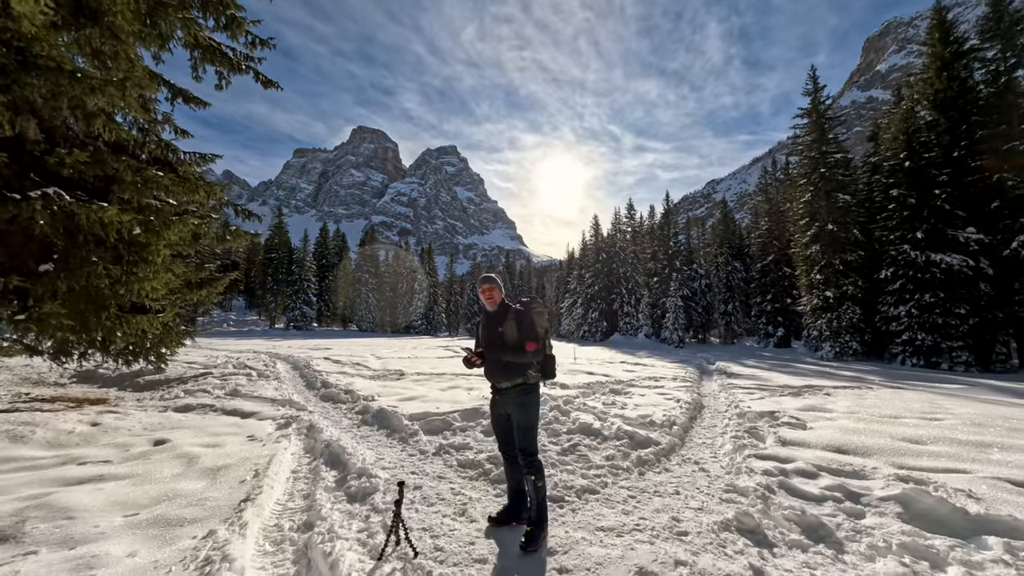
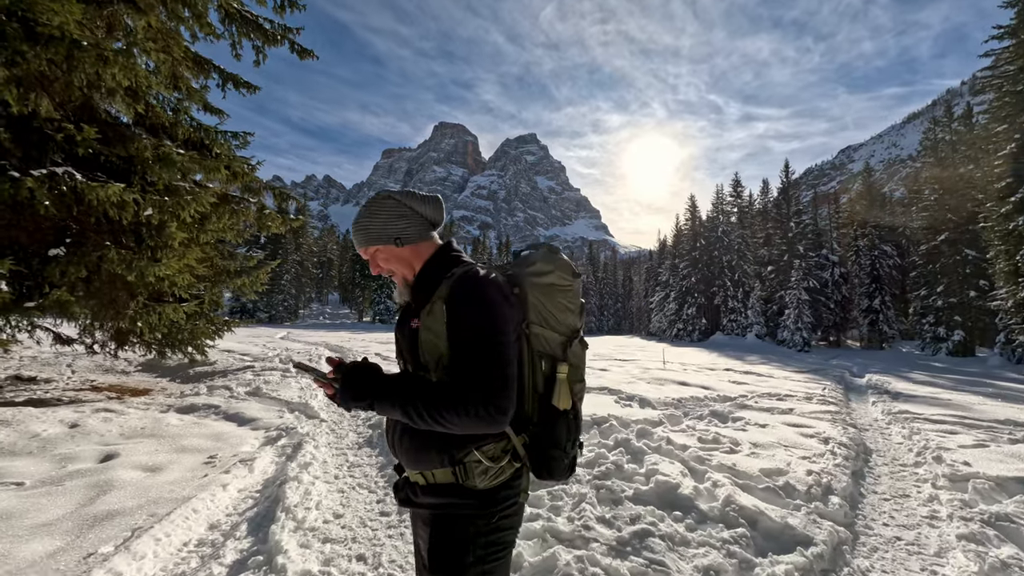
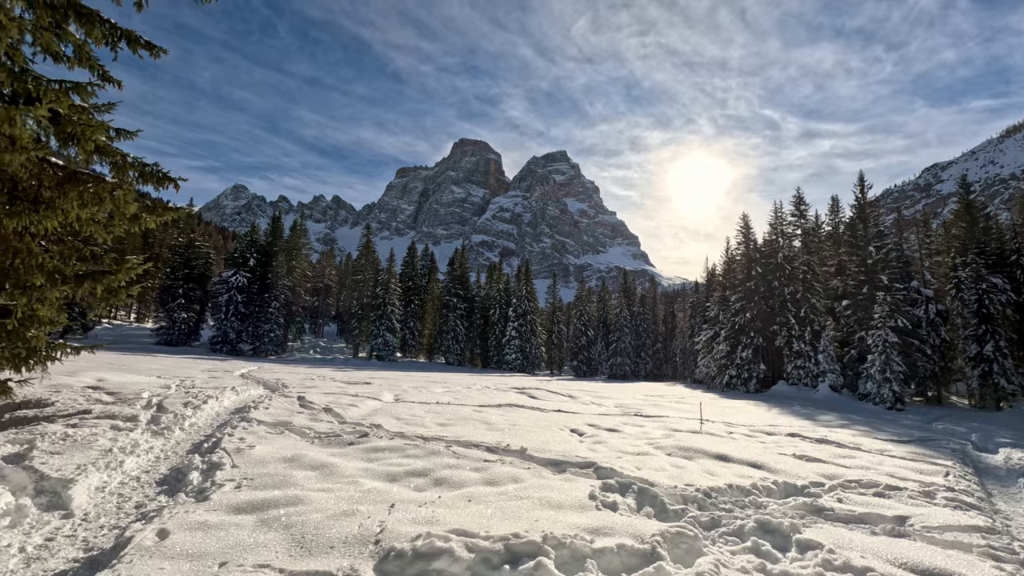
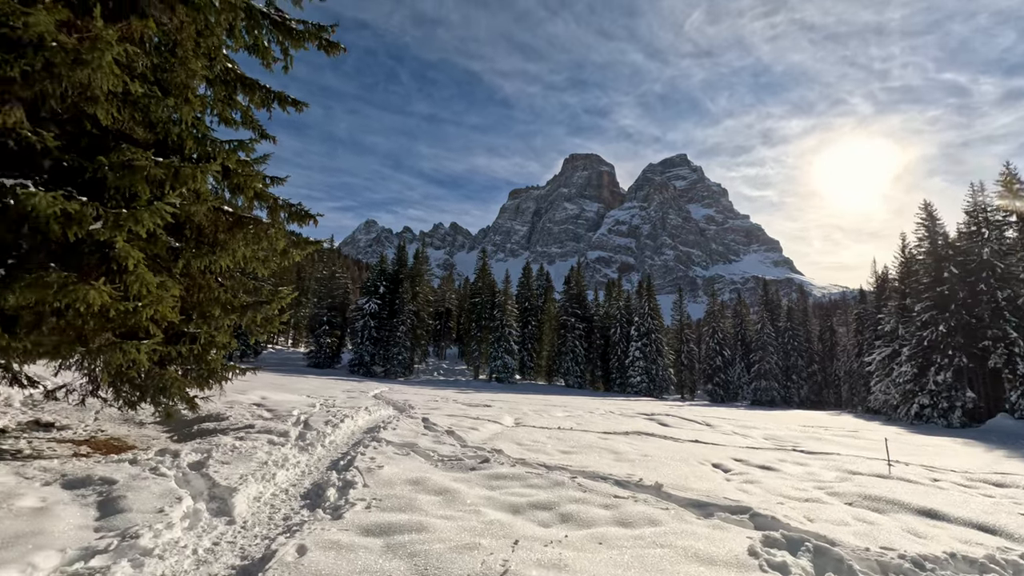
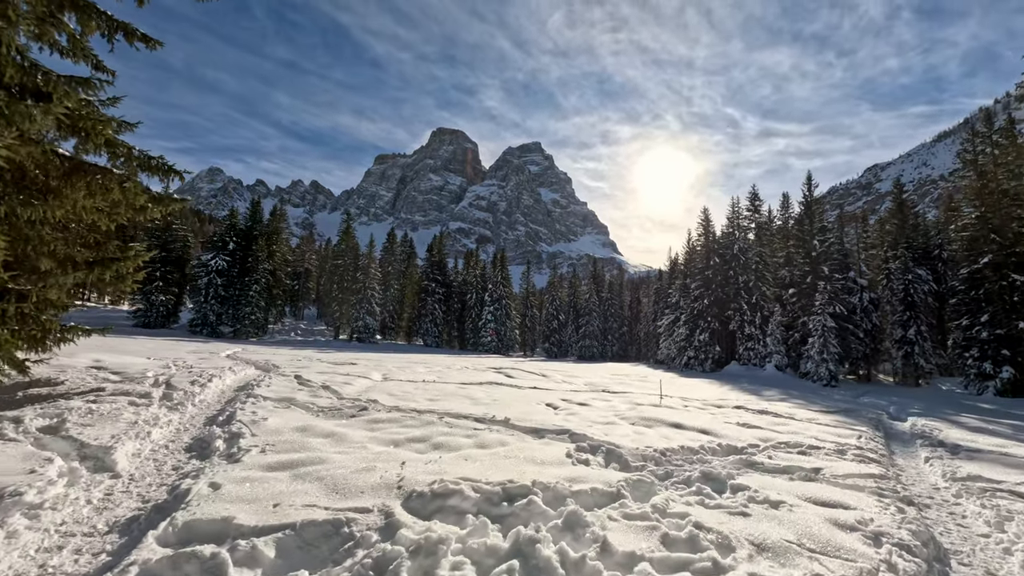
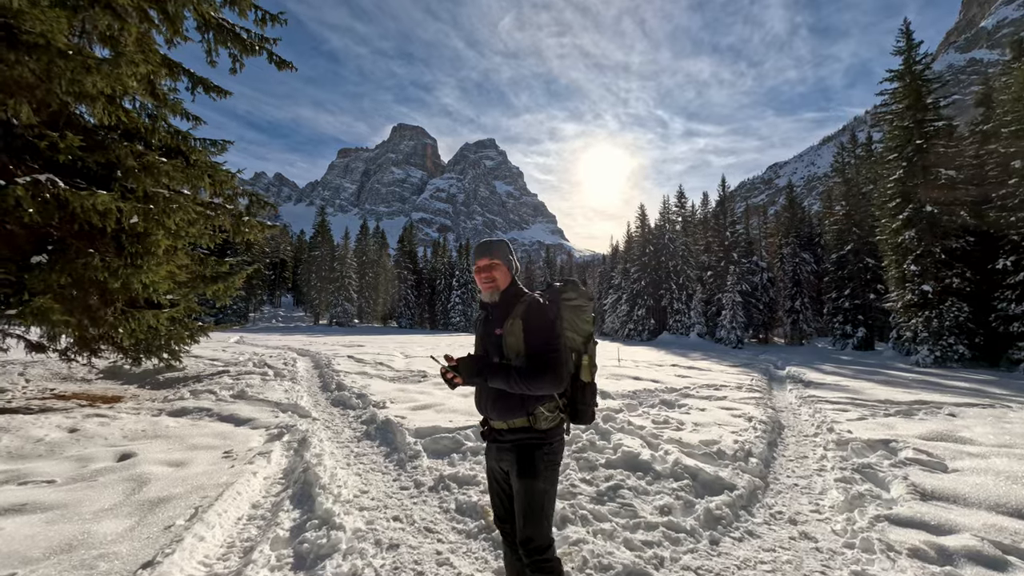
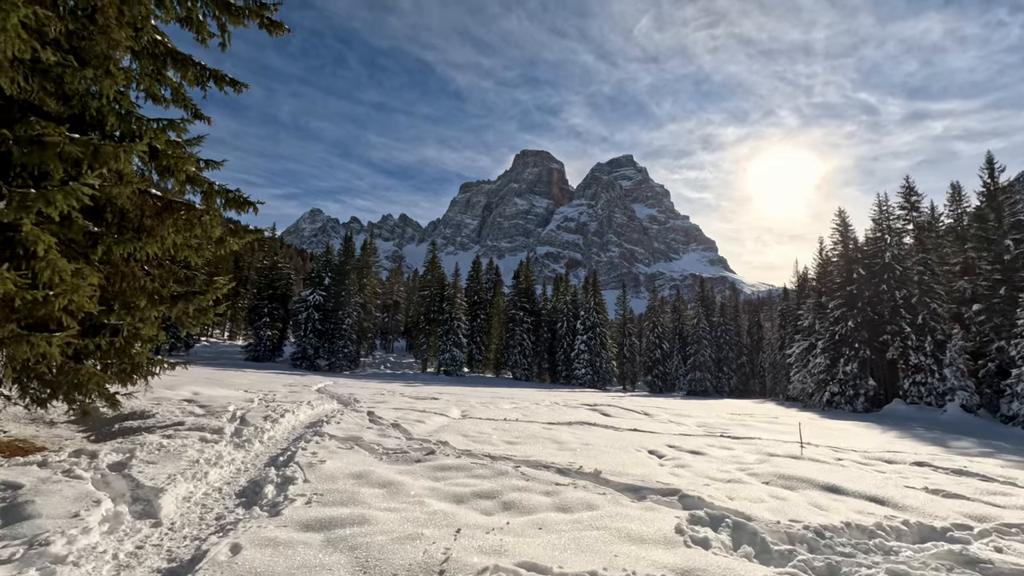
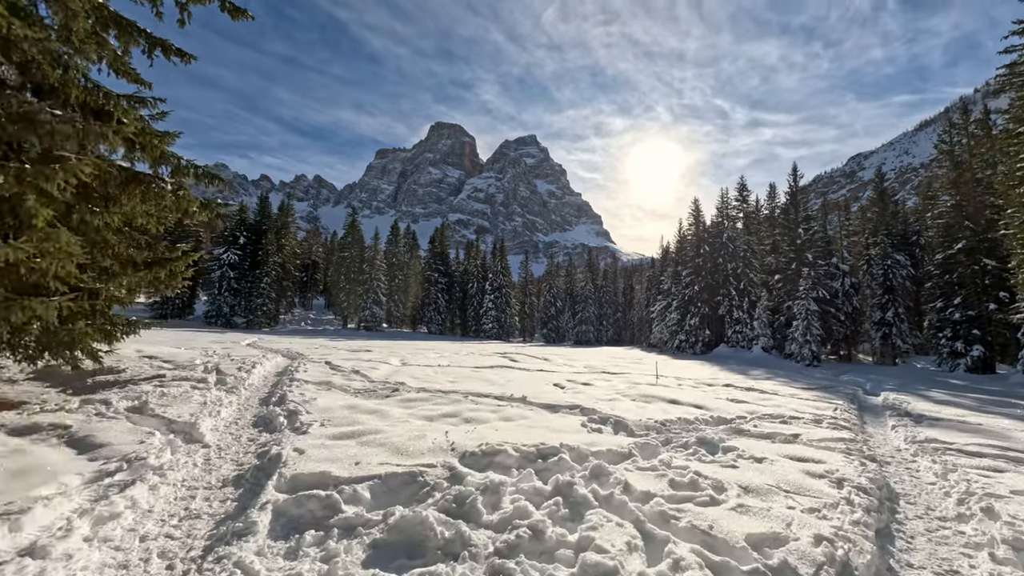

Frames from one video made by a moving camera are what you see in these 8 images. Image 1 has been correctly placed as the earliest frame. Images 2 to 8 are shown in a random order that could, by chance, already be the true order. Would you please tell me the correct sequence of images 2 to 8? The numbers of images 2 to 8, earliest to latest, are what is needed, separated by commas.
6, 2, 8, 5, 3, 7, 4
